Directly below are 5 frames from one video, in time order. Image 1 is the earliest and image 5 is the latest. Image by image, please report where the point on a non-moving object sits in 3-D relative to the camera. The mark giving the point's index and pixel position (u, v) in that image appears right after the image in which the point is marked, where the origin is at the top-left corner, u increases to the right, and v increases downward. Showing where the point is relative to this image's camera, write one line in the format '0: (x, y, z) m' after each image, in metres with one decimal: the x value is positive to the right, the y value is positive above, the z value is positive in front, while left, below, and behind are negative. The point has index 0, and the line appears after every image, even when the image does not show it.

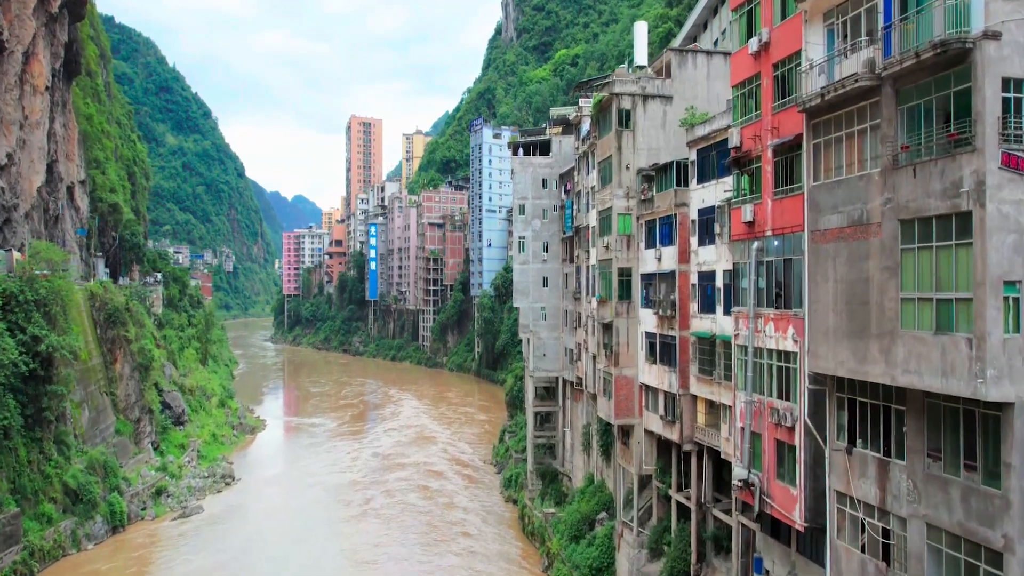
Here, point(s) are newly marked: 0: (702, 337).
0: (+4.4, -1.1, +16.4) m
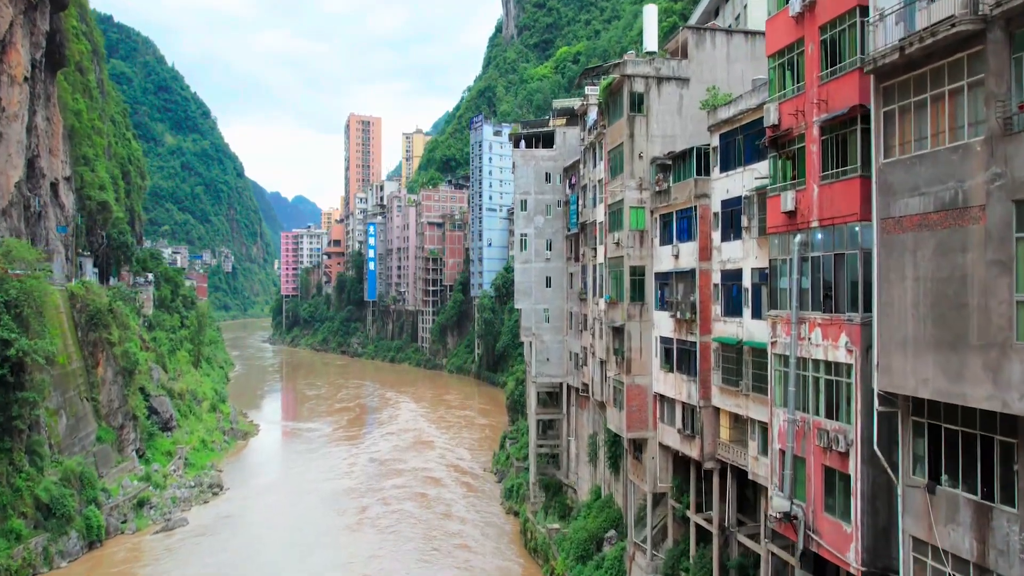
0: (+4.4, -1.1, +14.7) m
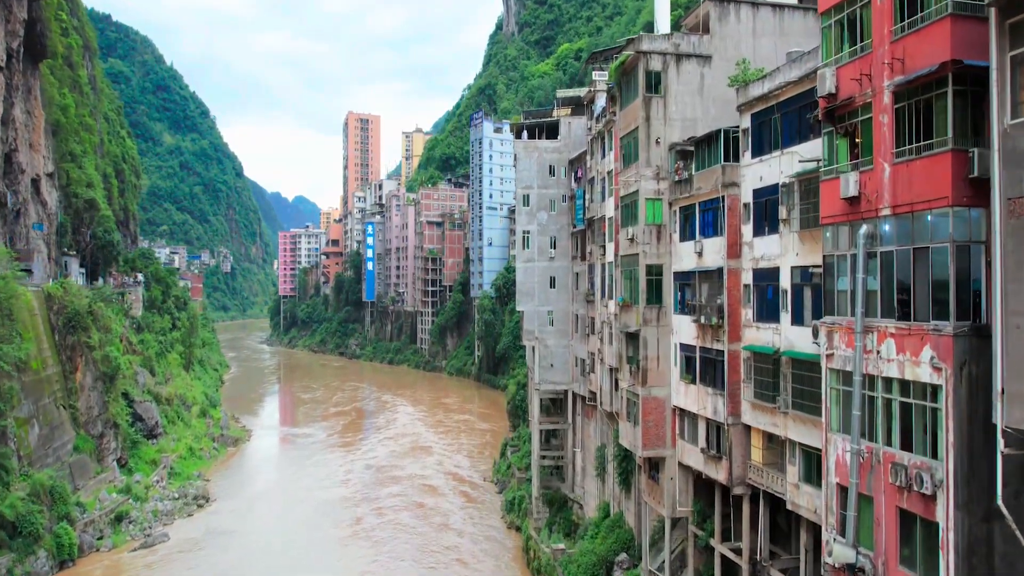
0: (+4.5, -1.2, +12.8) m
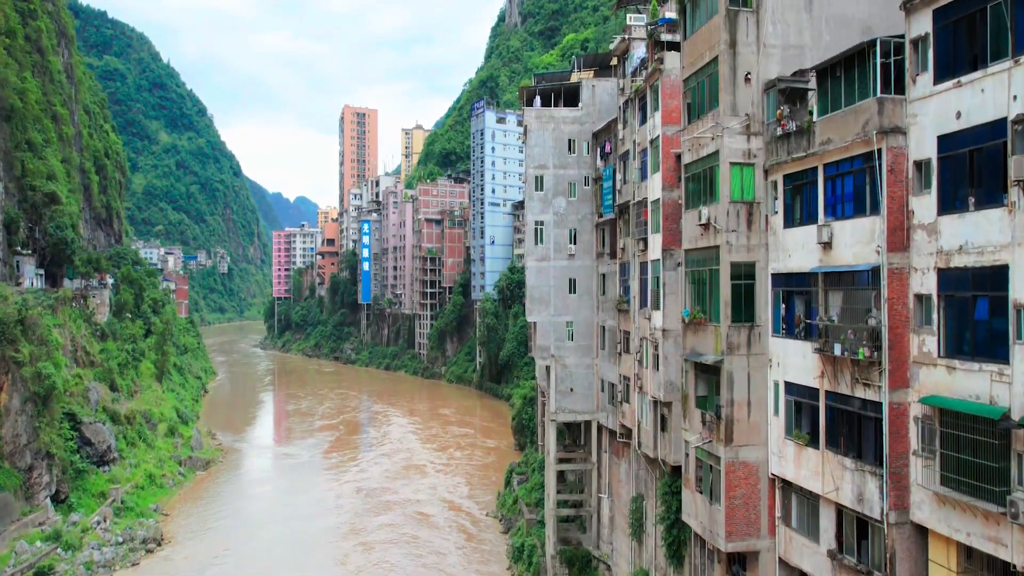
0: (+4.7, -1.3, +7.4) m
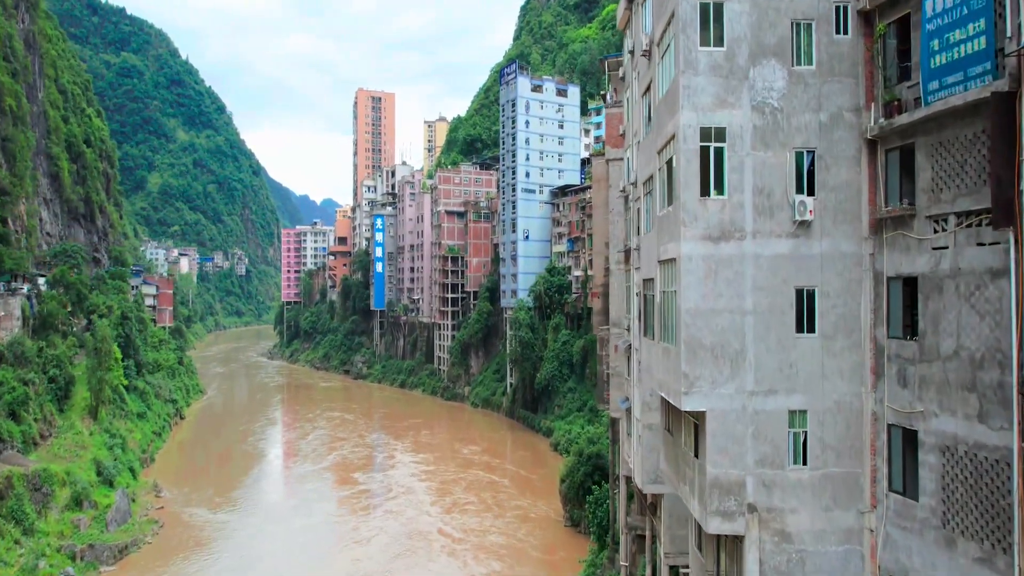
0: (+5.6, -1.6, -6.5) m
